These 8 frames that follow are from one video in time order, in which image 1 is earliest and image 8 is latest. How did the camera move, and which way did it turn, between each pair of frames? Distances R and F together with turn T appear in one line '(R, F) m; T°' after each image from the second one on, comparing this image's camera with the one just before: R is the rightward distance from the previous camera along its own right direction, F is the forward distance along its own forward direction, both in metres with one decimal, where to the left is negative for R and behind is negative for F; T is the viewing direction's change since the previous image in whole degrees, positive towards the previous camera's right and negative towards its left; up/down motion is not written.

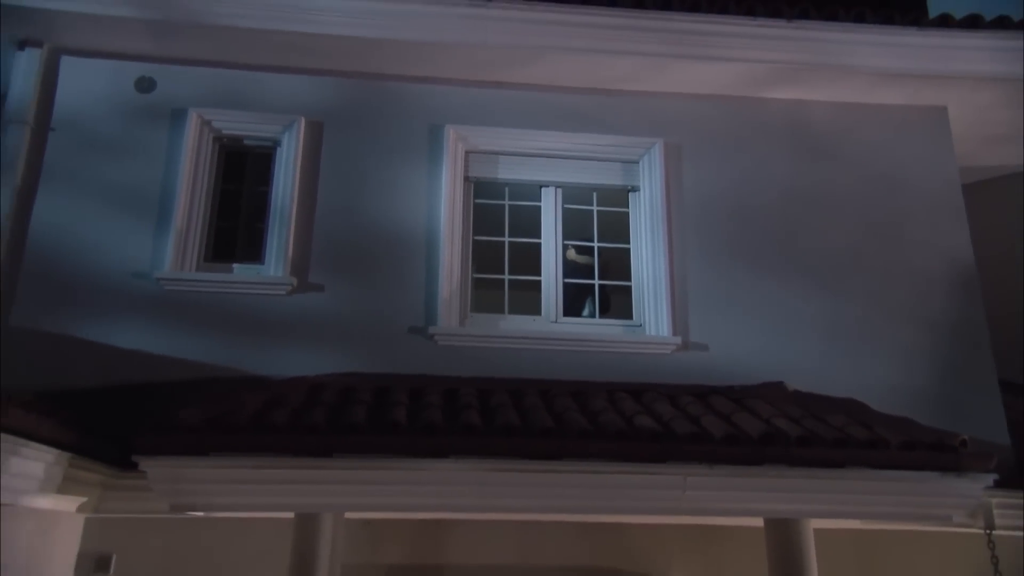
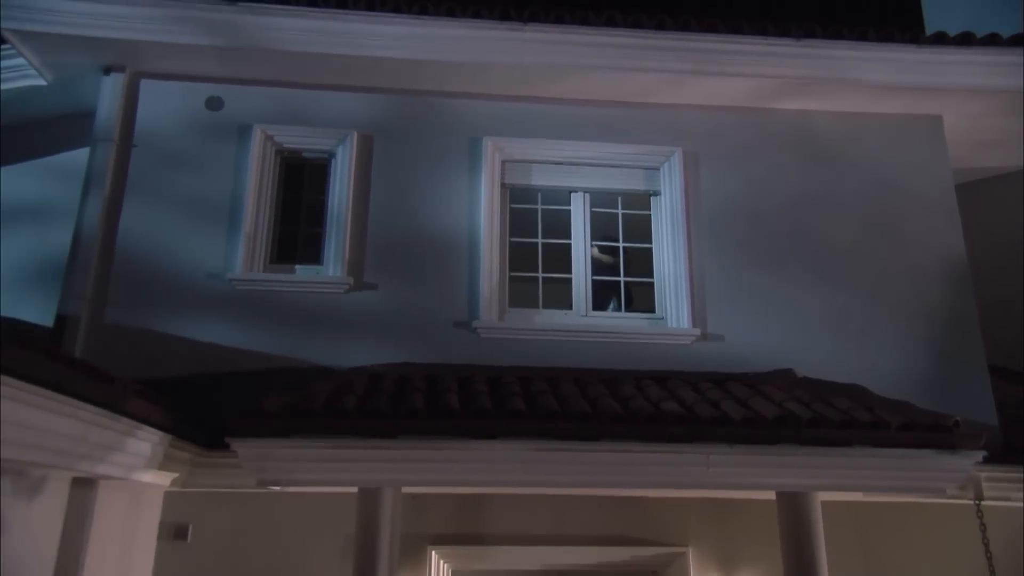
(-0.2, -0.6) m; -1°
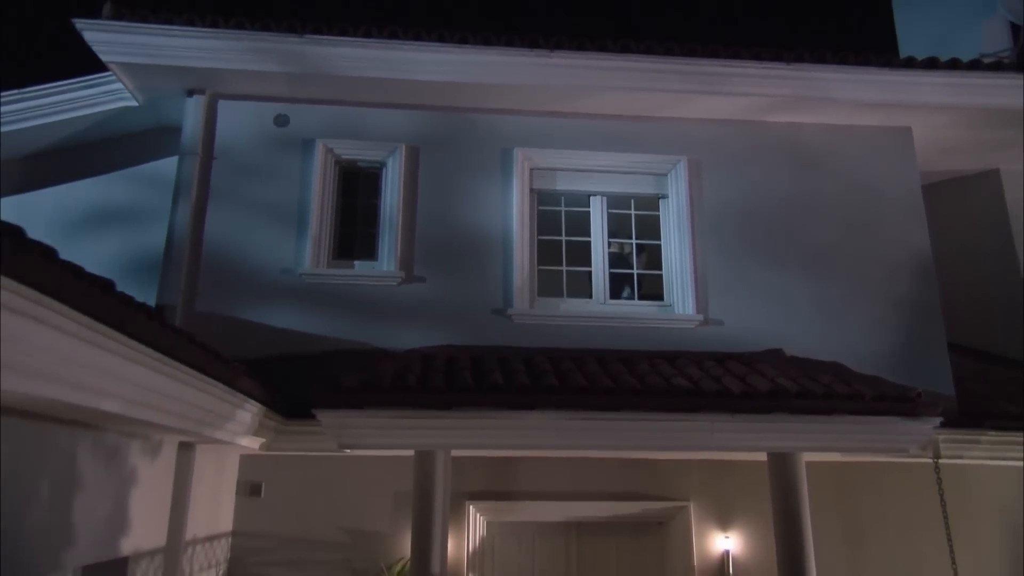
(-0.3, -1.0) m; 0°
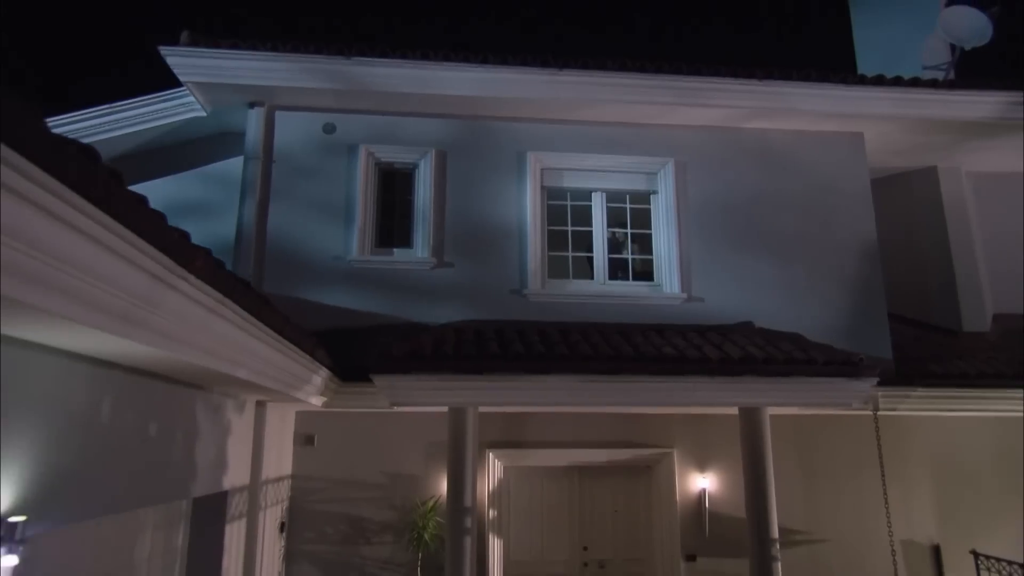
(-0.4, -1.4) m; +1°
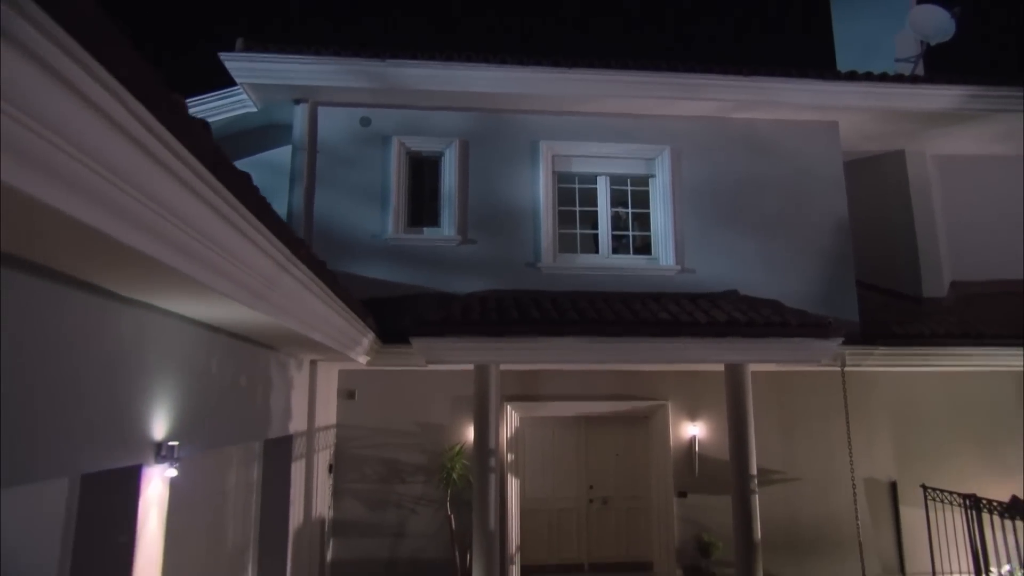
(-0.2, -1.3) m; 0°
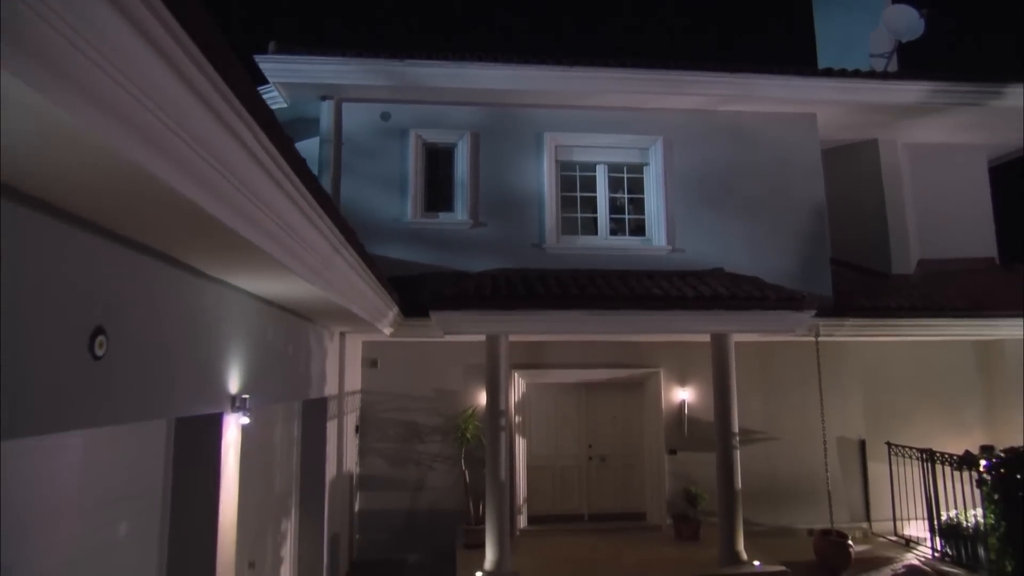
(-0.1, -1.1) m; 0°
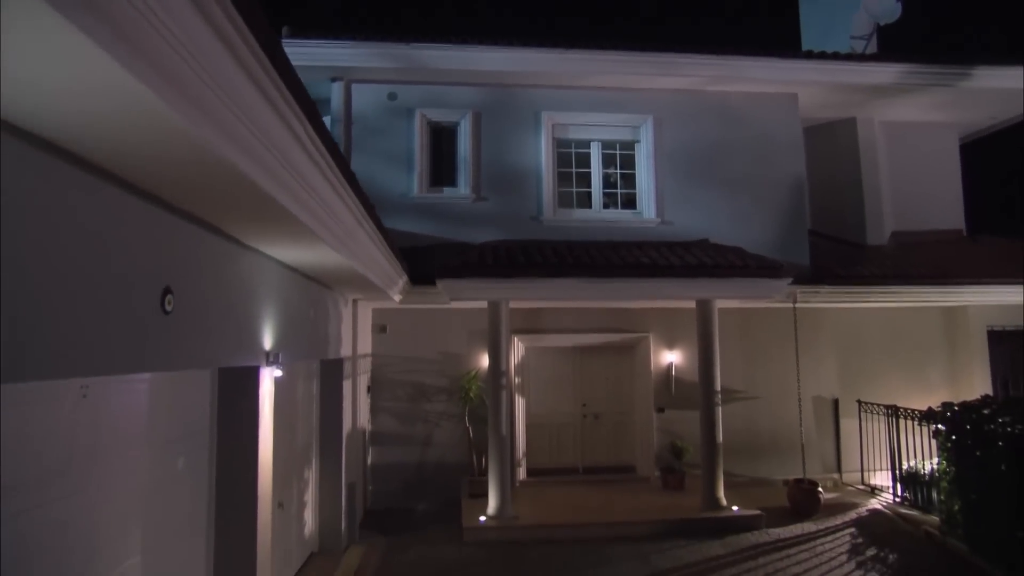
(0.0, -0.8) m; 0°
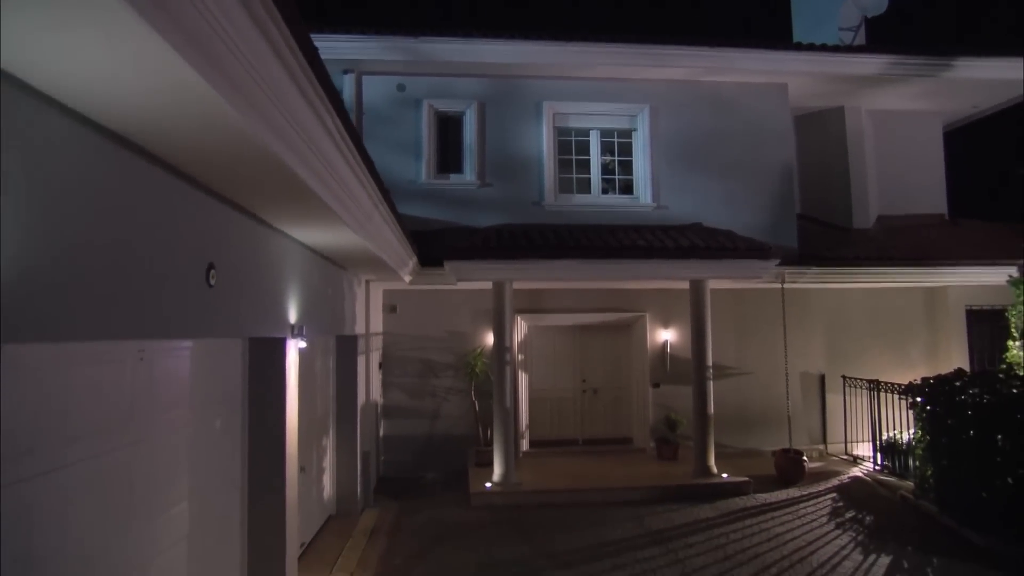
(0.0, -0.7) m; 0°
